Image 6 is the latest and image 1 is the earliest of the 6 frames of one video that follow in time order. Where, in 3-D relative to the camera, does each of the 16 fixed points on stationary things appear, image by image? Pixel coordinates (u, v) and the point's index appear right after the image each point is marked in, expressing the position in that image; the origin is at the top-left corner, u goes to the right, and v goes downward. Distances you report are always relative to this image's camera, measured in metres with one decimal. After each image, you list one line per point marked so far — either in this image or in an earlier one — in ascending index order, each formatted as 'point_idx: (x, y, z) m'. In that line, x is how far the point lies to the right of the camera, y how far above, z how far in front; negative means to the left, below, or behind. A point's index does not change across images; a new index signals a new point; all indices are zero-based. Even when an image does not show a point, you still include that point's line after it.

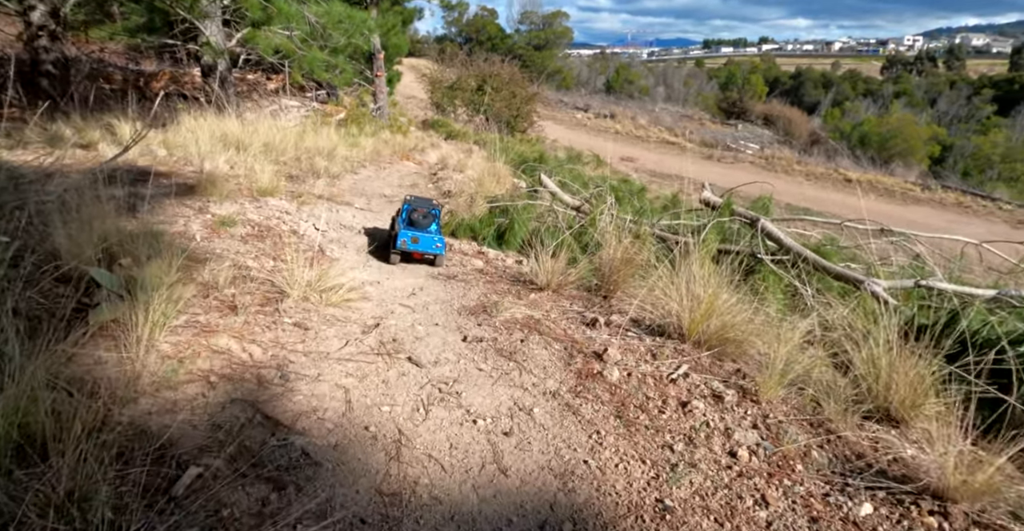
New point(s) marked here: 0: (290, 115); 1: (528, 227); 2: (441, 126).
0: (-4.9, +3.4, +13.7) m
1: (+0.1, +0.3, +5.1) m
2: (-2.3, +4.3, +18.9) m
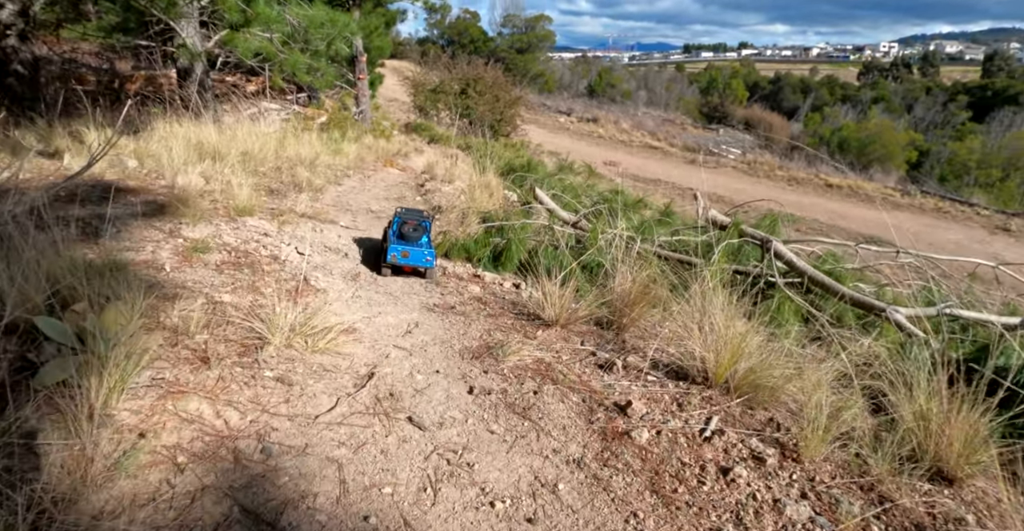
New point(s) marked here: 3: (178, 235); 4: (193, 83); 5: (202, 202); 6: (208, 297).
0: (-5.2, +3.1, +13.3) m
1: (+0.1, +0.1, +4.8) m
2: (-2.7, +4.1, +18.5) m
3: (-2.0, +0.2, +3.7) m
4: (-5.7, +3.3, +11.3) m
5: (-2.2, +0.4, +4.4) m
6: (-1.4, -0.1, +2.9) m
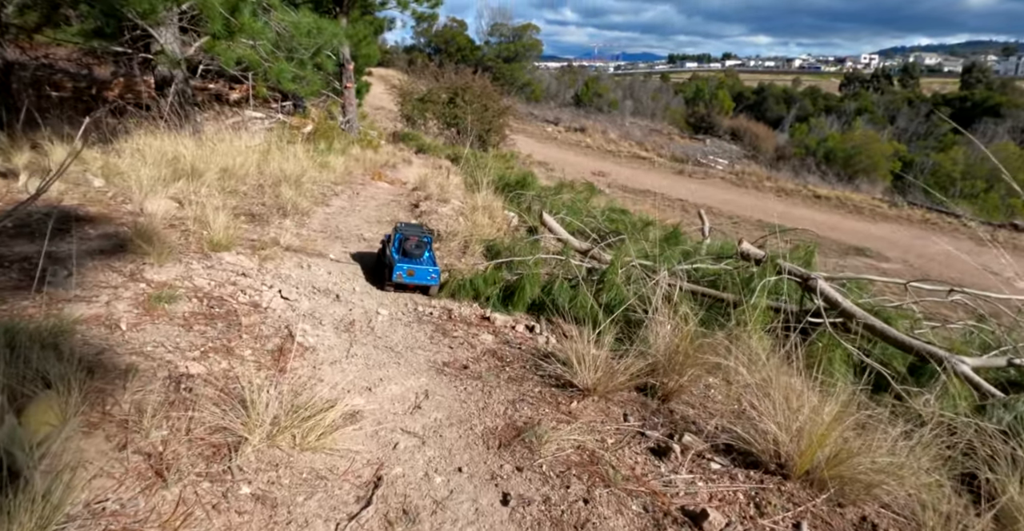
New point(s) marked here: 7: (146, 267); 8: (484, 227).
0: (-5.3, +2.8, +12.7) m
1: (+0.2, -0.1, +4.3) m
2: (-3.0, +3.7, +18.0) m
3: (-1.9, -0.1, +3.1) m
4: (-5.8, +3.0, +10.7) m
5: (-2.1, +0.2, +3.8) m
6: (-1.3, -0.4, +2.3) m
7: (-1.9, 0.0, +3.2) m
8: (-0.2, +0.3, +5.6) m
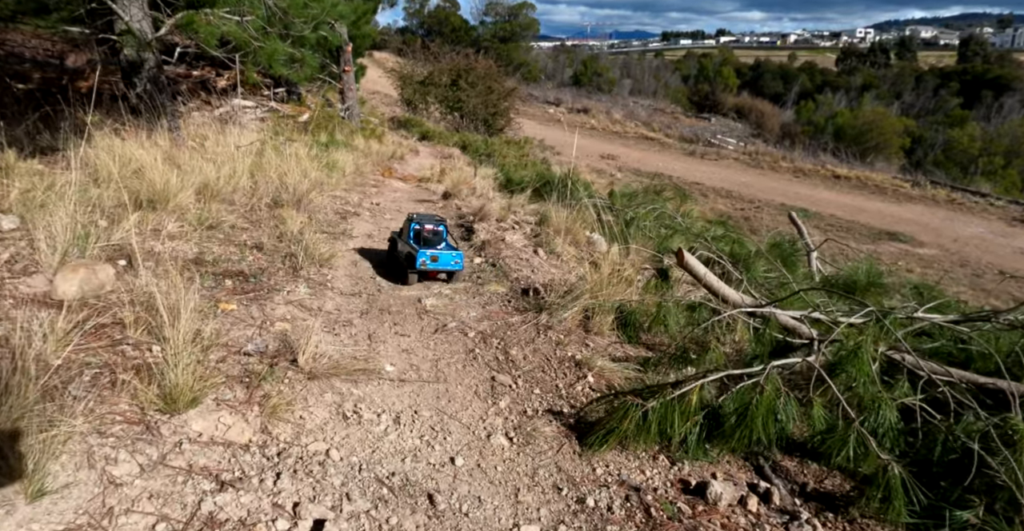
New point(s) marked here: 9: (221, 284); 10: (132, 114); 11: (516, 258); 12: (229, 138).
0: (-4.7, +2.5, +10.7) m
1: (+1.0, -0.6, +2.4) m
2: (-2.4, +3.5, +16.0) m
3: (-1.1, -0.6, +1.2) m
4: (-5.2, +2.6, +8.7) m
5: (-1.3, -0.3, +1.9) m
6: (-0.5, -0.9, +0.5) m
7: (-1.1, -0.5, +1.3) m
8: (+0.5, 0.0, +3.8) m
9: (-1.4, -0.1, +2.9) m
10: (-5.2, +2.1, +8.5) m
11: (0.0, 0.0, +4.2) m
12: (-3.8, +1.7, +8.3) m
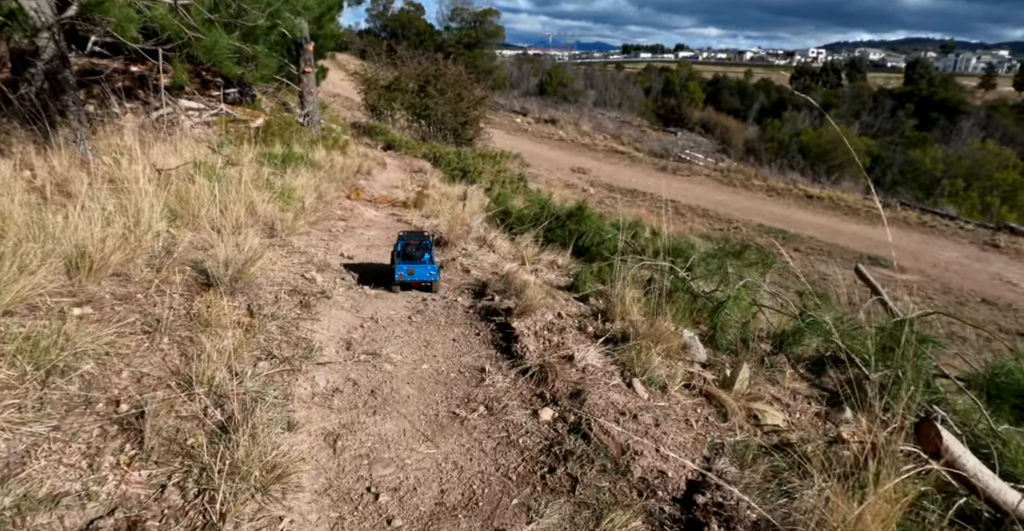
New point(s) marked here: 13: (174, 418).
0: (-4.7, +1.8, +8.6) m
1: (+1.4, -1.2, +0.7) m
2: (-2.8, +2.8, +14.1) m
3: (-0.5, -1.1, -0.6) m
4: (-5.1, +2.0, +6.6) m
5: (-0.8, -0.9, +0.1) m
6: (+0.1, -1.5, -1.3) m
7: (-0.6, -1.1, -0.5) m
8: (+0.9, -0.7, +2.1) m
9: (-1.0, -0.6, +1.1) m
10: (-5.1, +1.5, +6.5) m
11: (+0.4, -0.6, +2.4) m
12: (-3.7, +1.1, +6.3) m
13: (-1.0, -0.5, +1.9) m
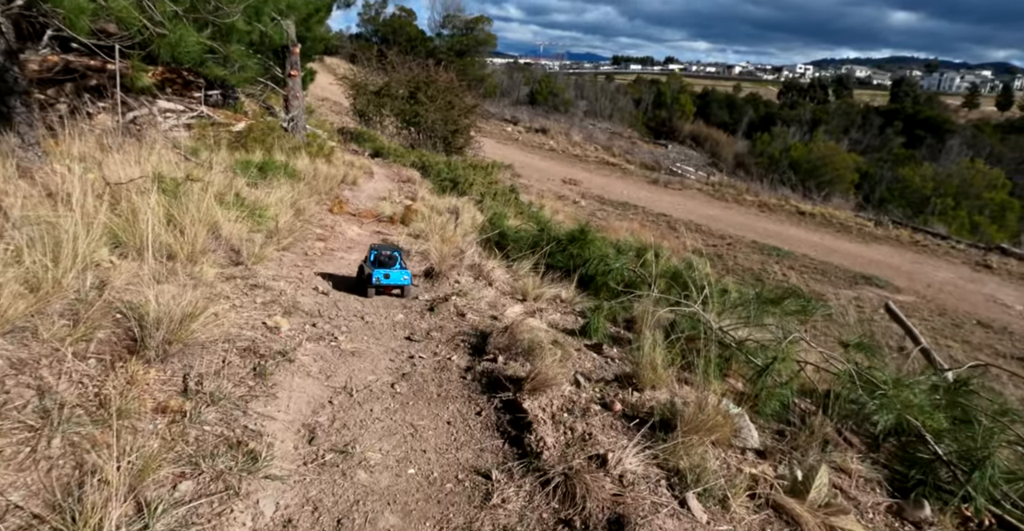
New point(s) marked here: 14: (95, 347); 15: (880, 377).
0: (-4.7, +1.6, +7.9) m
1: (+1.5, -1.4, +0.1) m
2: (-2.9, +2.5, +13.4) m
3: (-0.4, -1.3, -1.2) m
4: (-5.0, +1.8, +5.8) m
5: (-0.7, -1.1, -0.6) m
6: (+0.2, -1.7, -2.0) m
7: (-0.4, -1.3, -1.1) m
8: (+1.0, -0.9, +1.4) m
9: (-0.9, -0.9, +0.4) m
10: (-5.1, +1.3, +5.7) m
11: (+0.4, -0.8, +1.8) m
12: (-3.7, +0.9, +5.6) m
13: (-1.0, -0.7, +1.2) m
14: (-1.7, -0.3, +2.5) m
15: (+2.2, -0.7, +3.7) m
